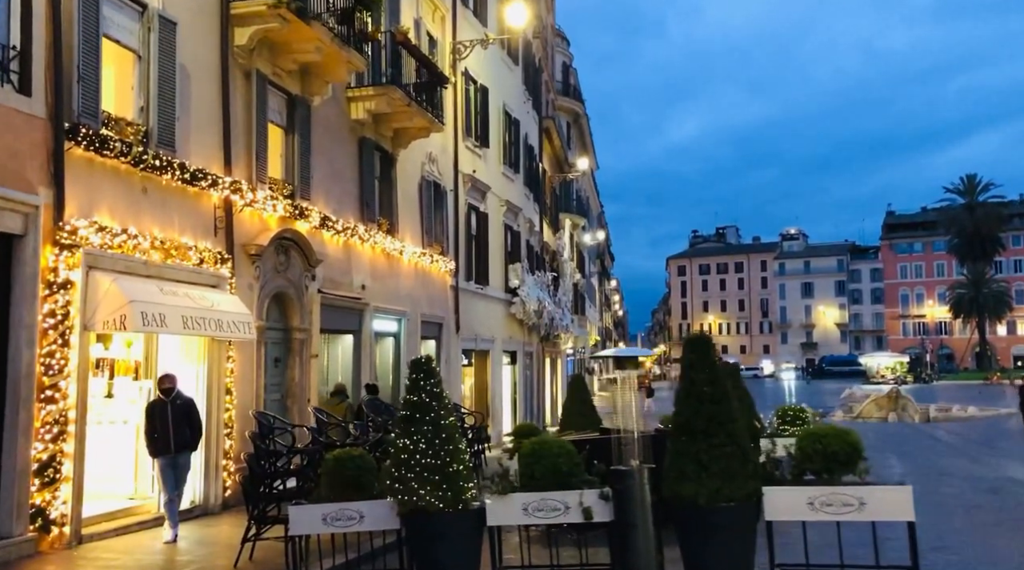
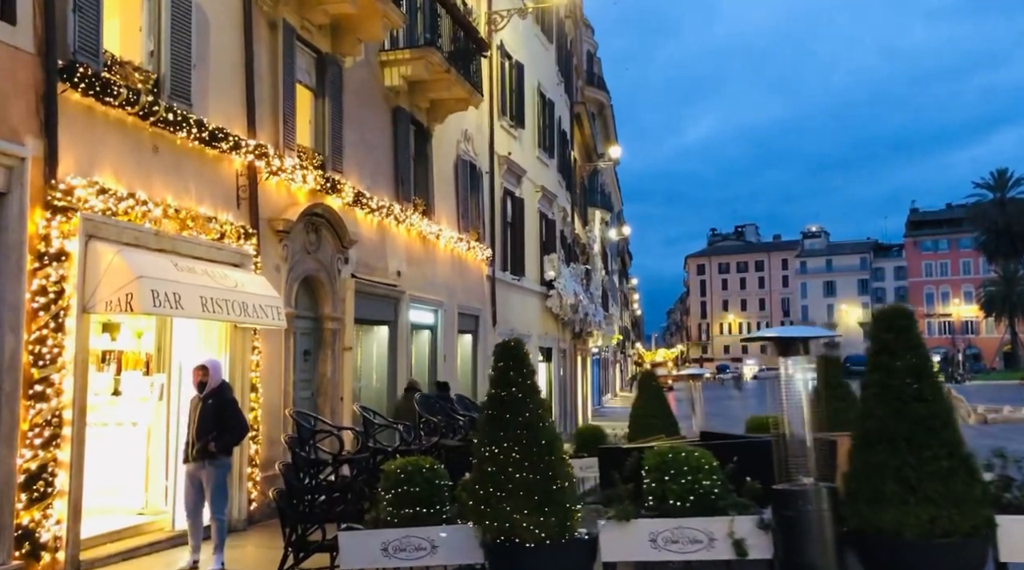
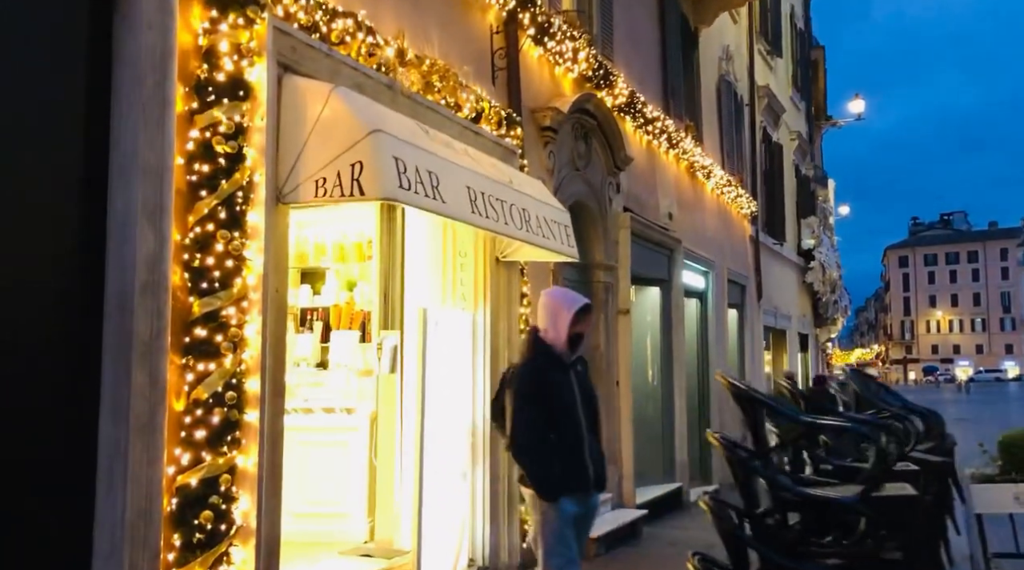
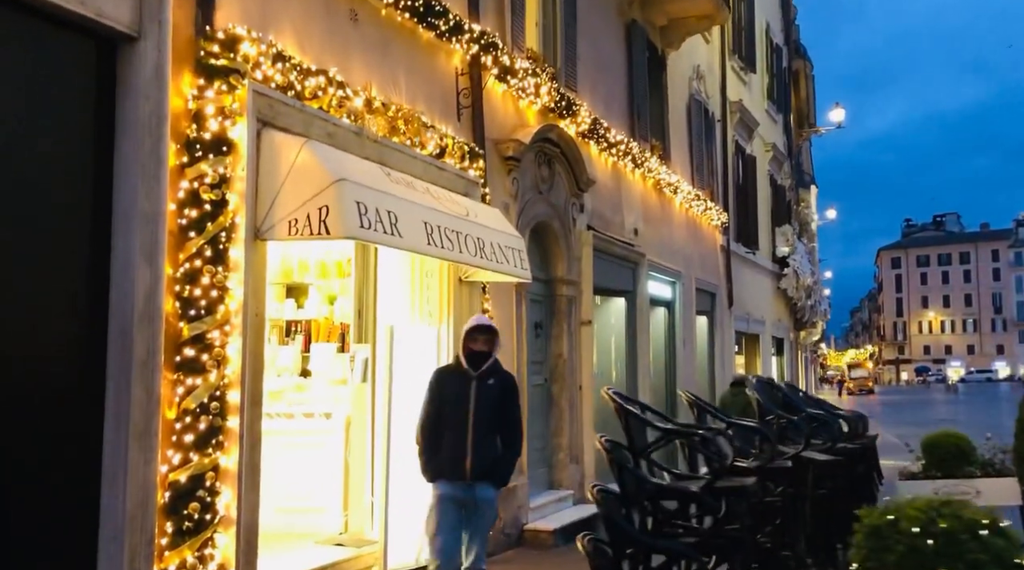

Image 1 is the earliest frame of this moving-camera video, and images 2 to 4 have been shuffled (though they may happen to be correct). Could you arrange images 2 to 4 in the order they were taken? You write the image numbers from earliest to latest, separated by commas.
2, 4, 3
